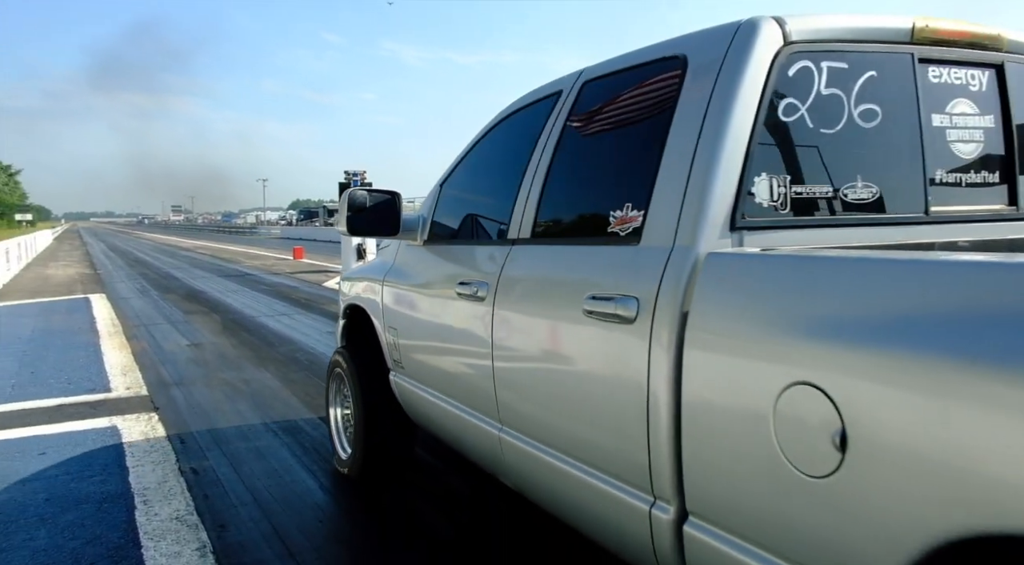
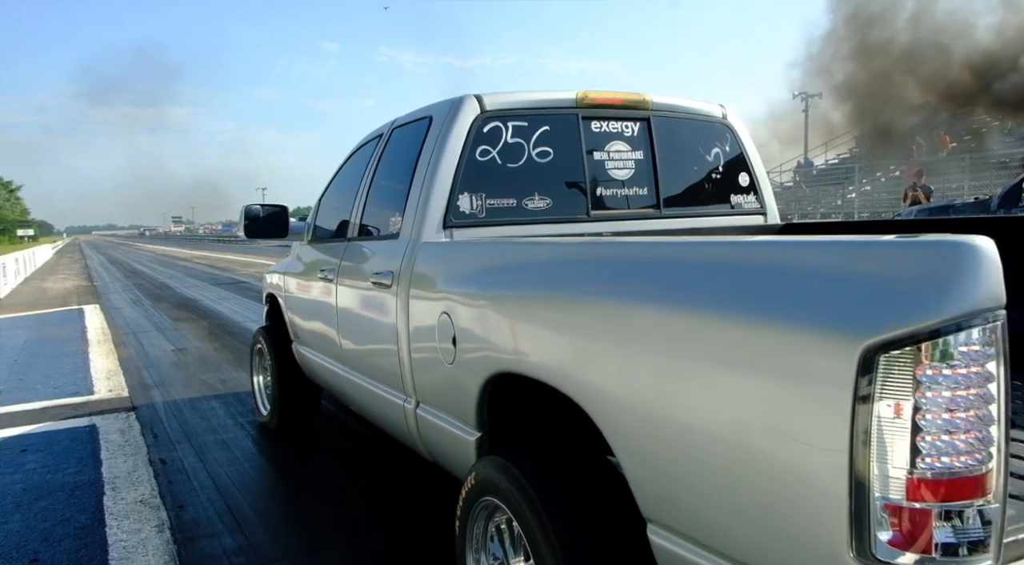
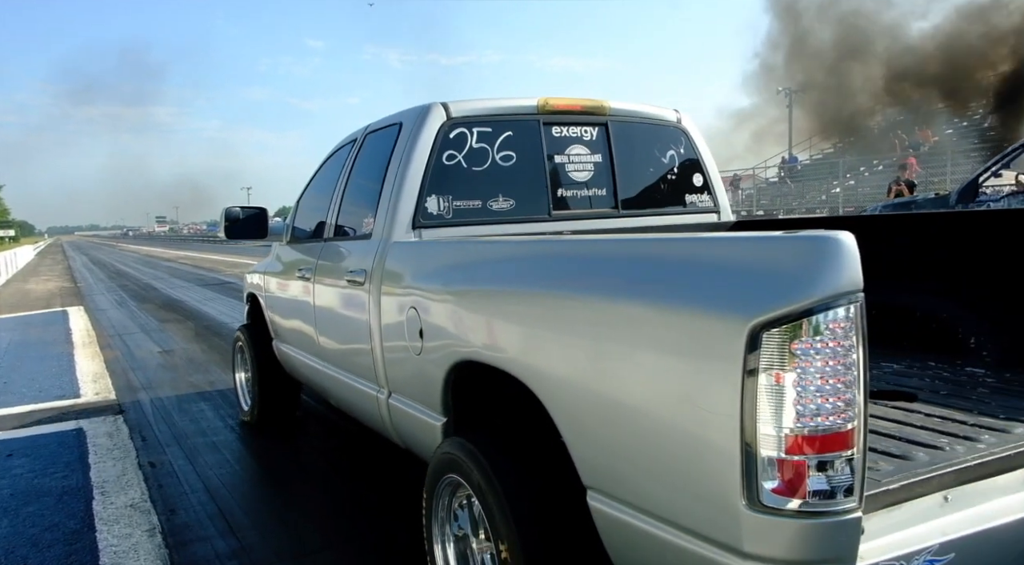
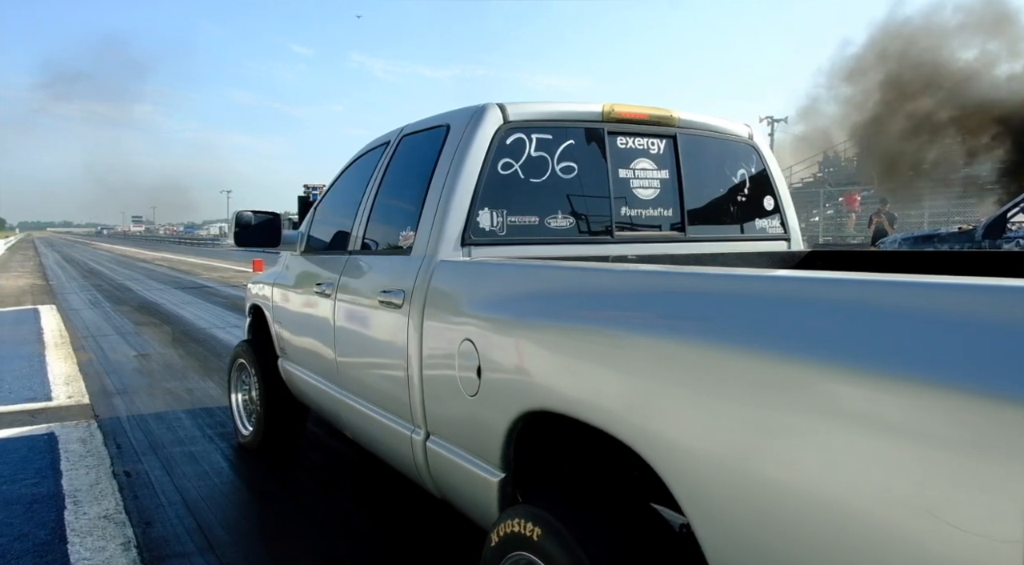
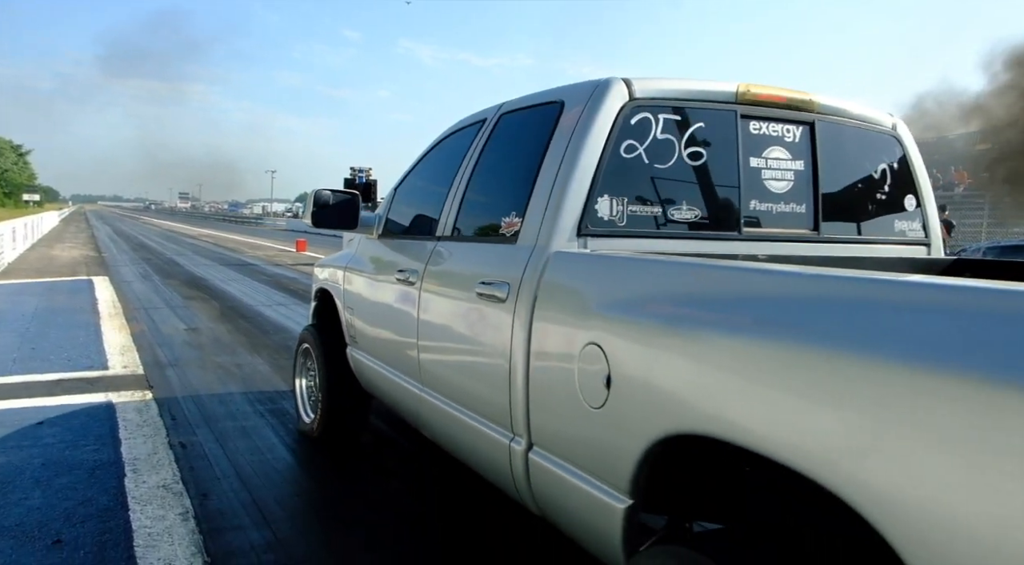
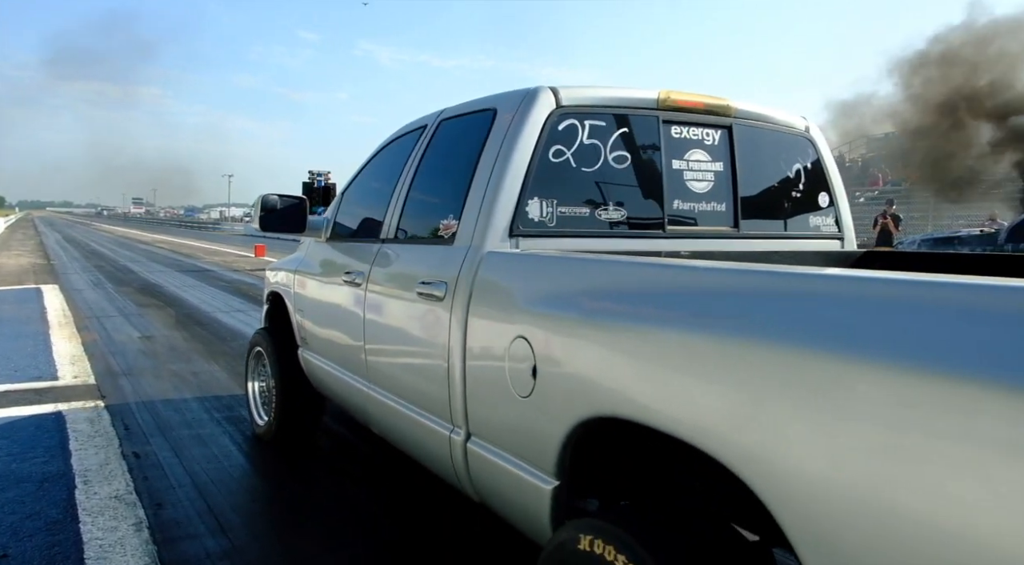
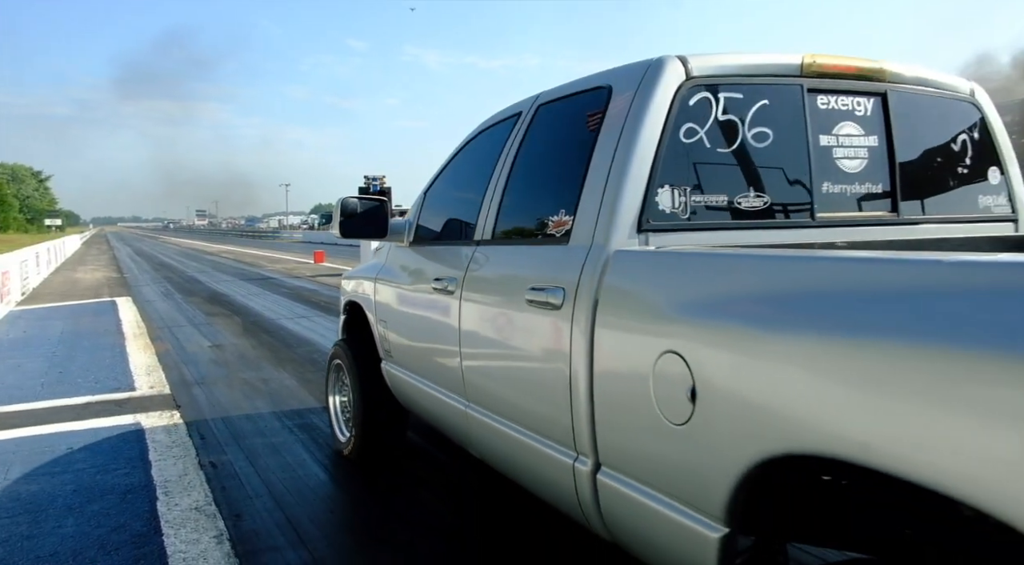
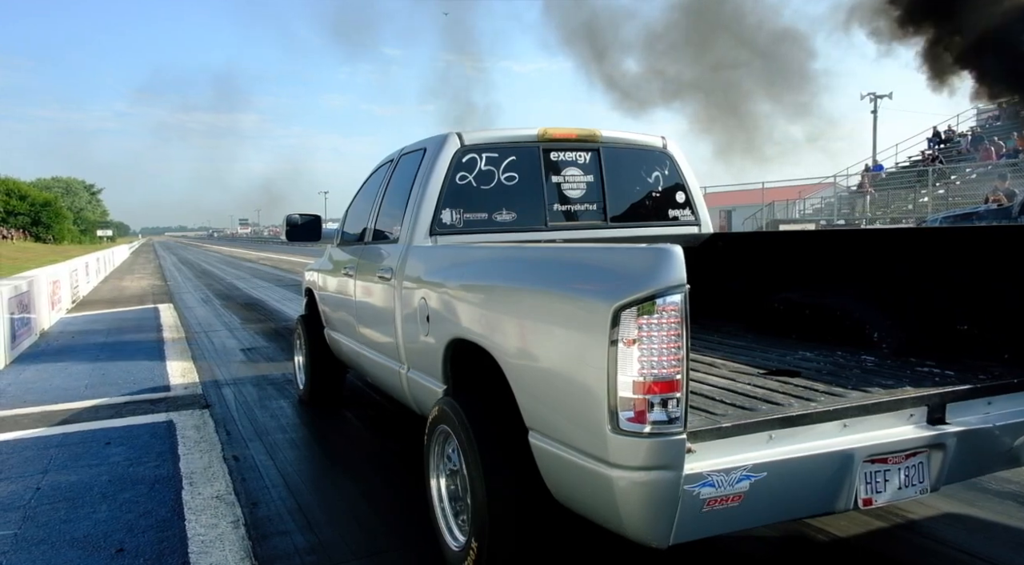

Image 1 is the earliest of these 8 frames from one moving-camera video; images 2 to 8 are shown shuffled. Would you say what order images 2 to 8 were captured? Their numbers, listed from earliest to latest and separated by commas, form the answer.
7, 5, 6, 4, 2, 3, 8
